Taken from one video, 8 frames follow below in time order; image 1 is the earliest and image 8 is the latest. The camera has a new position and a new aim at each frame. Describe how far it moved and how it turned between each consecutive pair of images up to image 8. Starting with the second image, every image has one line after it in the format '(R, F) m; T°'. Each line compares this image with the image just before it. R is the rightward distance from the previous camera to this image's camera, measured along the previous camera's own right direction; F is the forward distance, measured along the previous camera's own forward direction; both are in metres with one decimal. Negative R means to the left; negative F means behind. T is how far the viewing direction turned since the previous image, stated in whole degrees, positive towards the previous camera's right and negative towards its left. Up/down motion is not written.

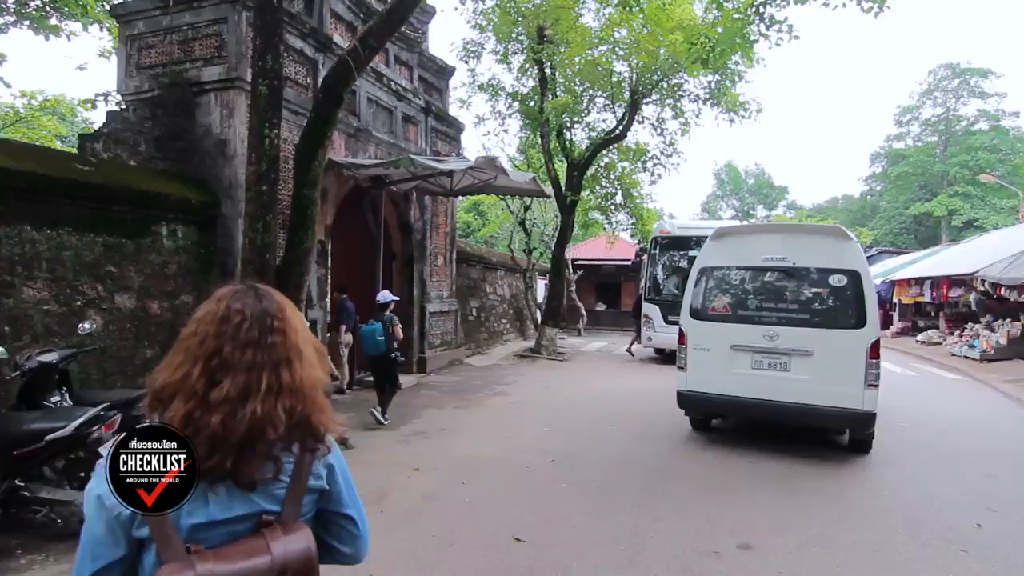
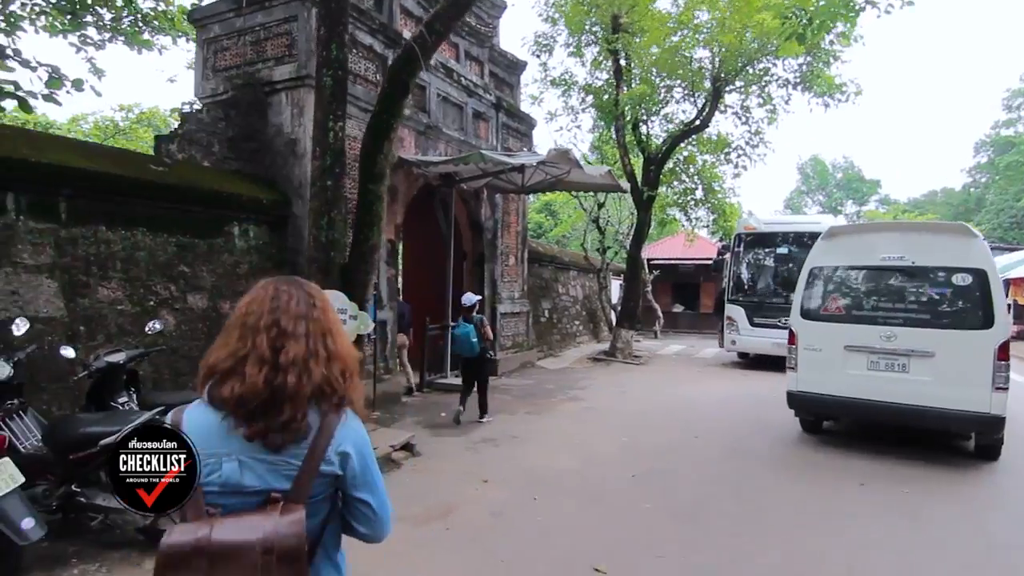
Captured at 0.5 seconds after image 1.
(0.0, +0.4) m; -7°
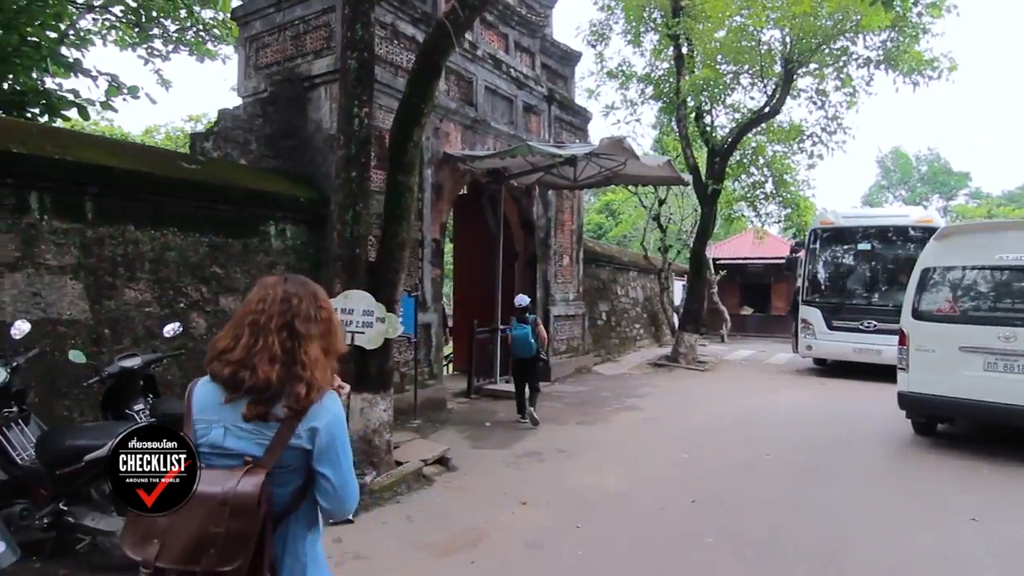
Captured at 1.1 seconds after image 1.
(+0.1, +0.5) m; -6°
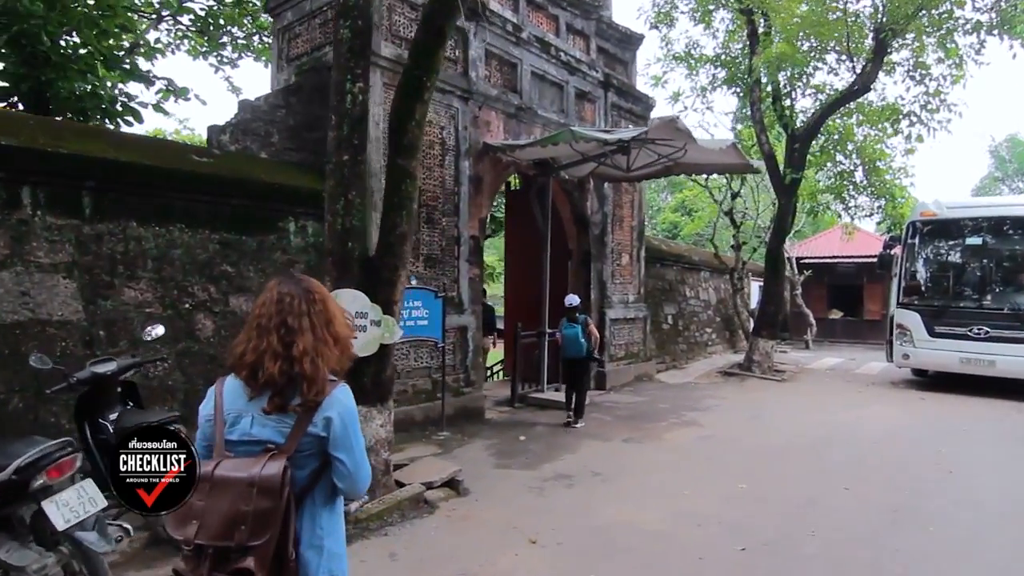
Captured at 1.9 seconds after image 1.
(+0.4, +0.7) m; -7°
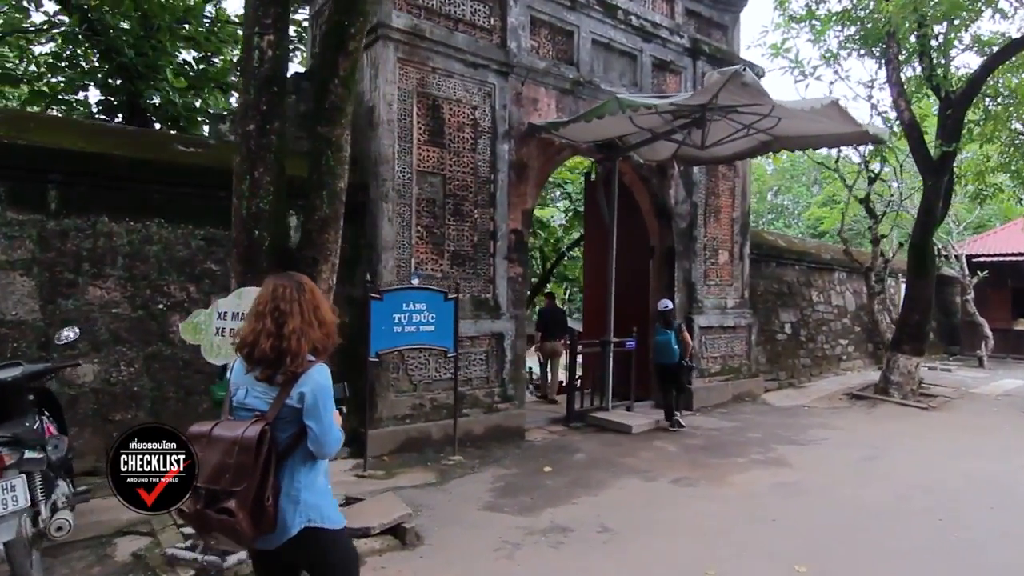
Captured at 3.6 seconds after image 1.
(+1.0, +1.1) m; -13°
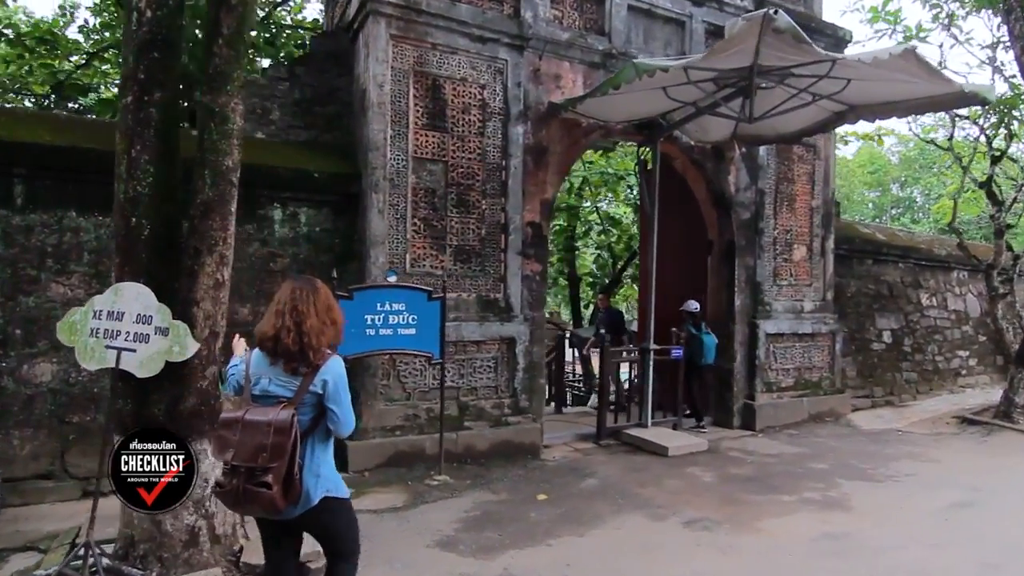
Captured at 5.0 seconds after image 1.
(+0.9, +0.8) m; -10°
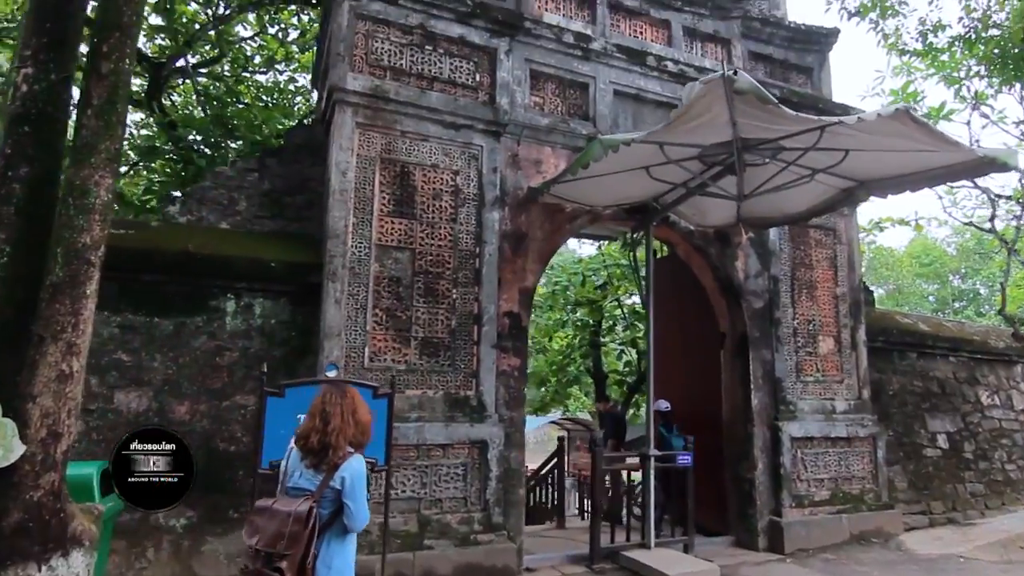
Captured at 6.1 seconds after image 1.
(+0.7, +0.5) m; -5°
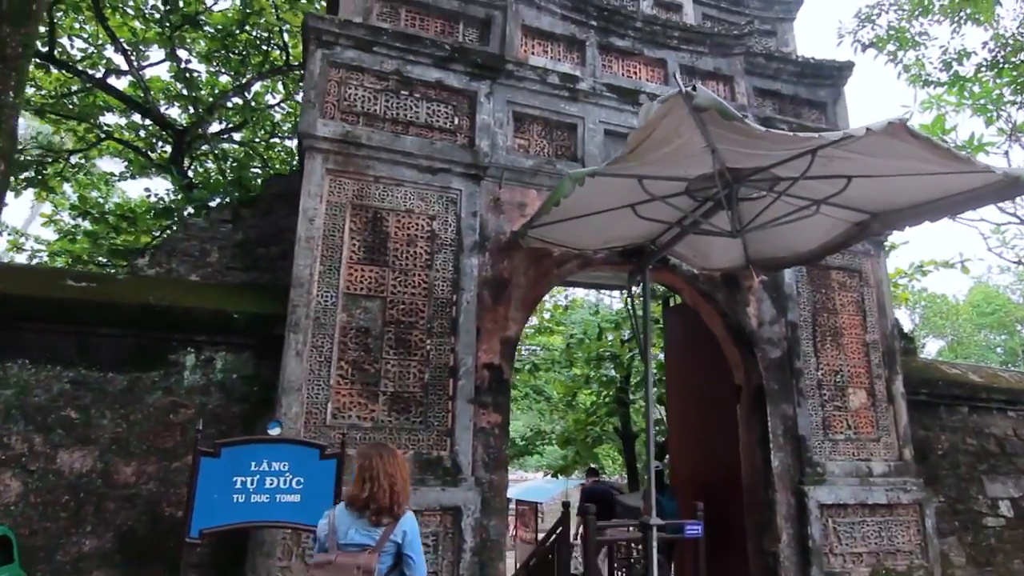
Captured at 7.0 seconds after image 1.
(+0.5, +0.4) m; -4°
